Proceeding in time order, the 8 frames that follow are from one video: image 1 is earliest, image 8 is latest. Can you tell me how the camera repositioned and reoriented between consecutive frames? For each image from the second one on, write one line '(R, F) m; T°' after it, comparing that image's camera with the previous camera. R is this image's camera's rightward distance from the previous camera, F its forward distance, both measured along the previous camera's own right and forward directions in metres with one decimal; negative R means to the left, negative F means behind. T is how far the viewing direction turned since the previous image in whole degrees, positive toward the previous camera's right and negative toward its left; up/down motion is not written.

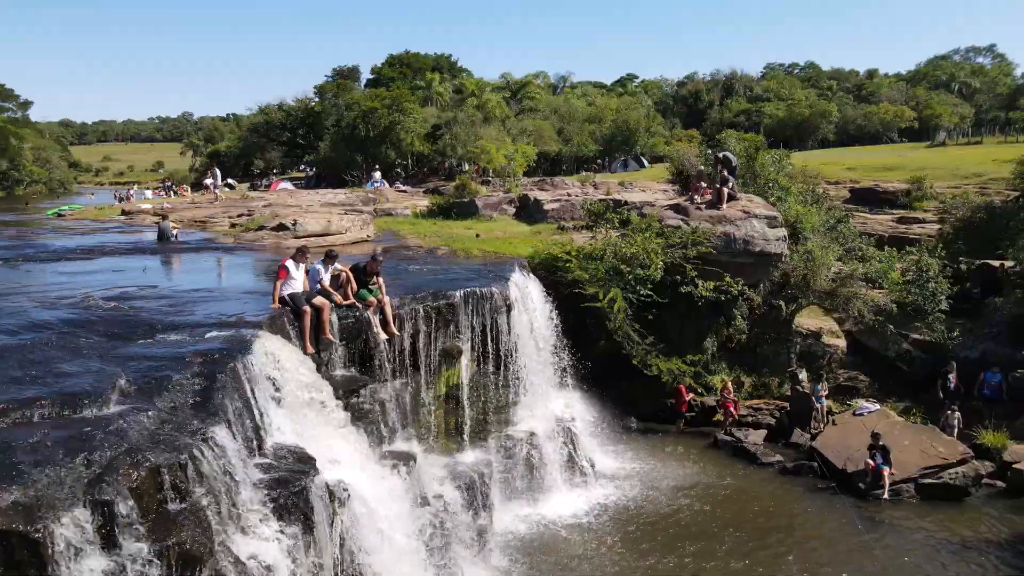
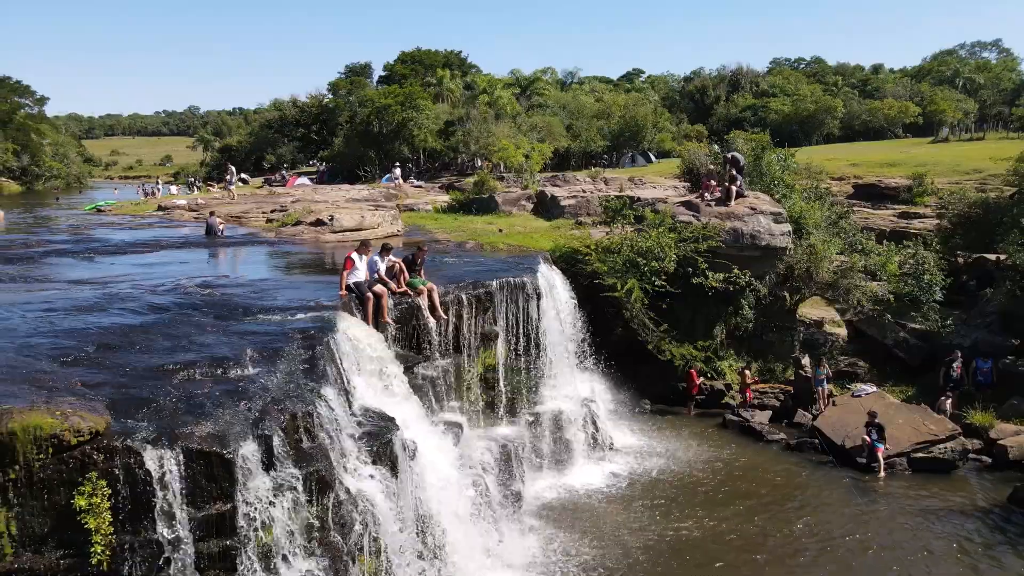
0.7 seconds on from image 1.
(-0.4, -1.2) m; 0°
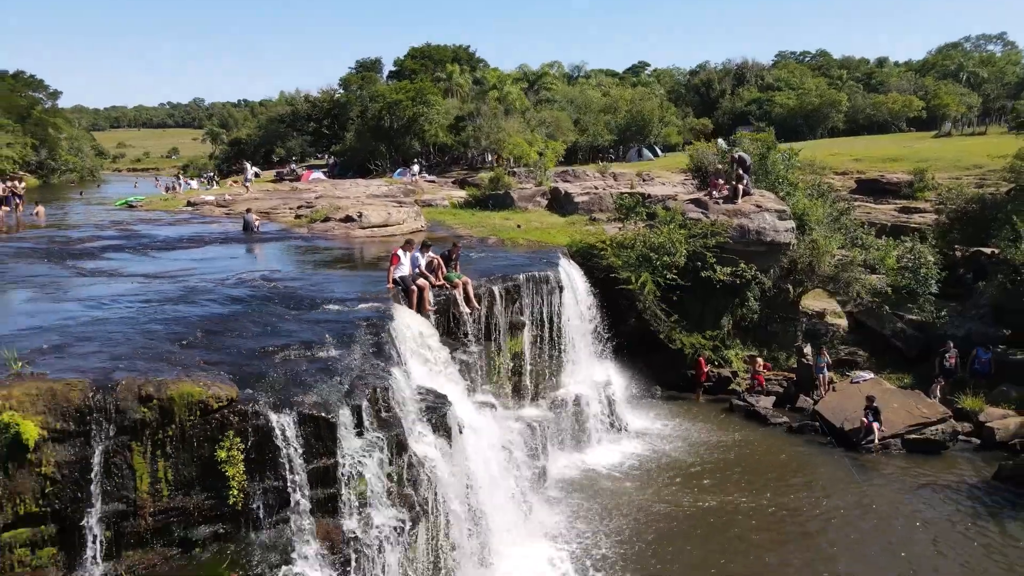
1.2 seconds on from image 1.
(-0.4, -1.1) m; 0°
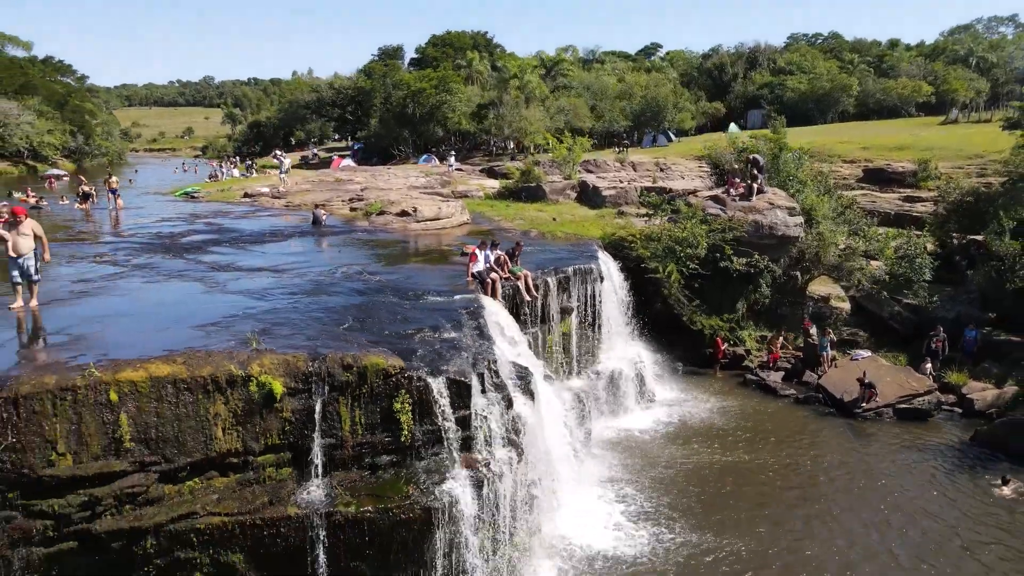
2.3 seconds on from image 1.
(-0.8, -2.4) m; -1°
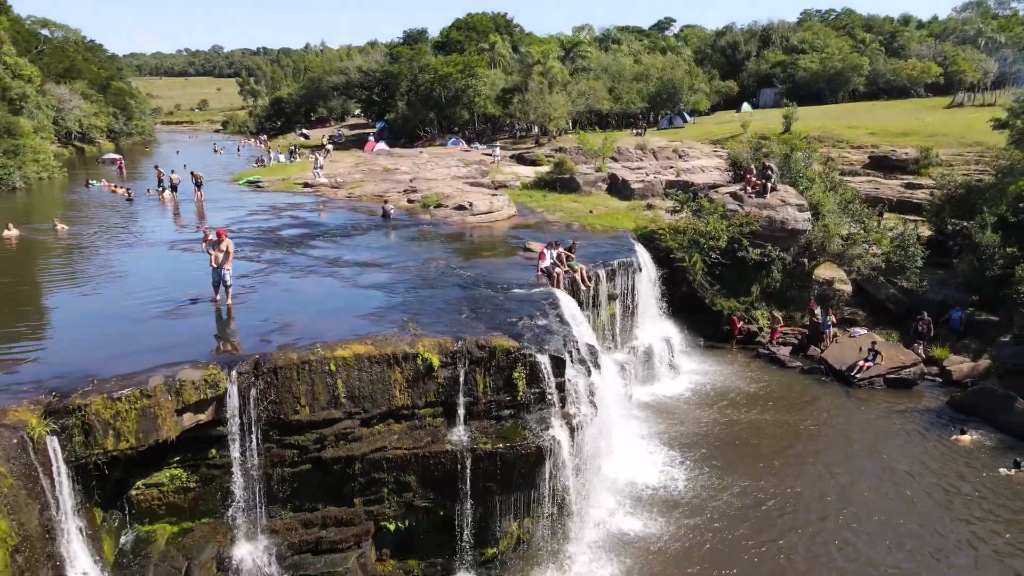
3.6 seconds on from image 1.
(-1.1, -3.2) m; -1°
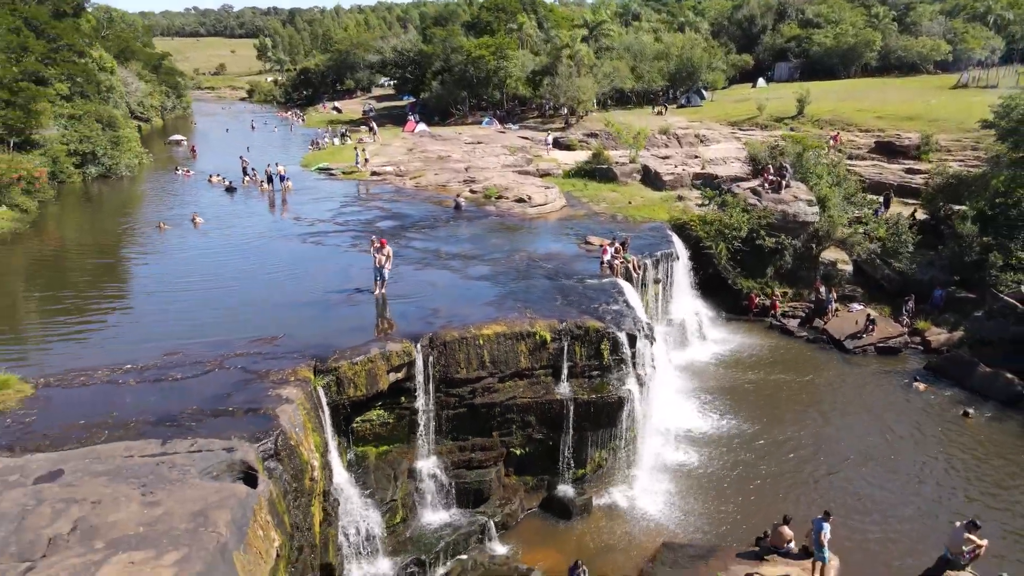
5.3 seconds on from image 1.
(-1.6, -4.5) m; -1°
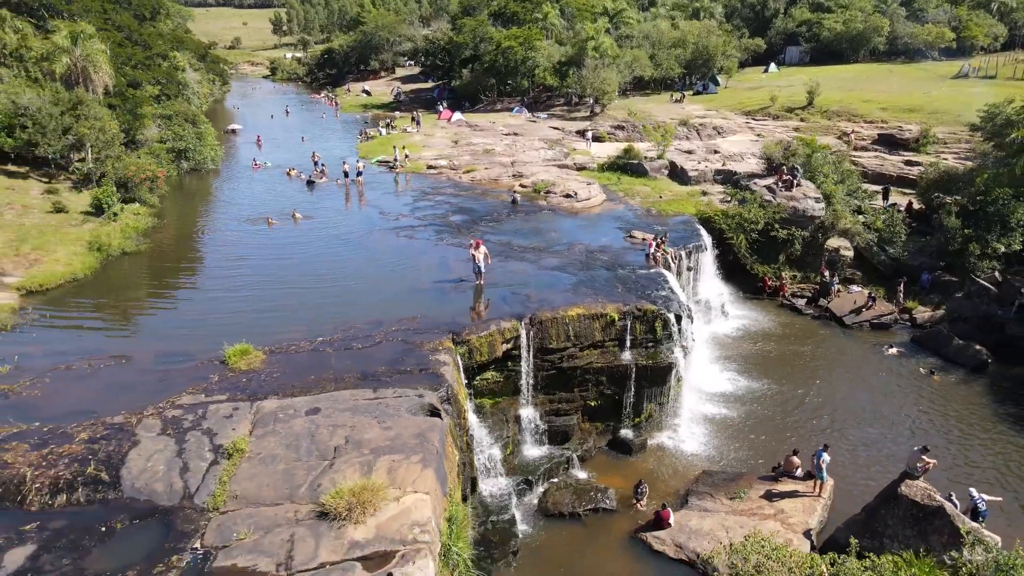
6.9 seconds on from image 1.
(-1.9, -4.8) m; 0°
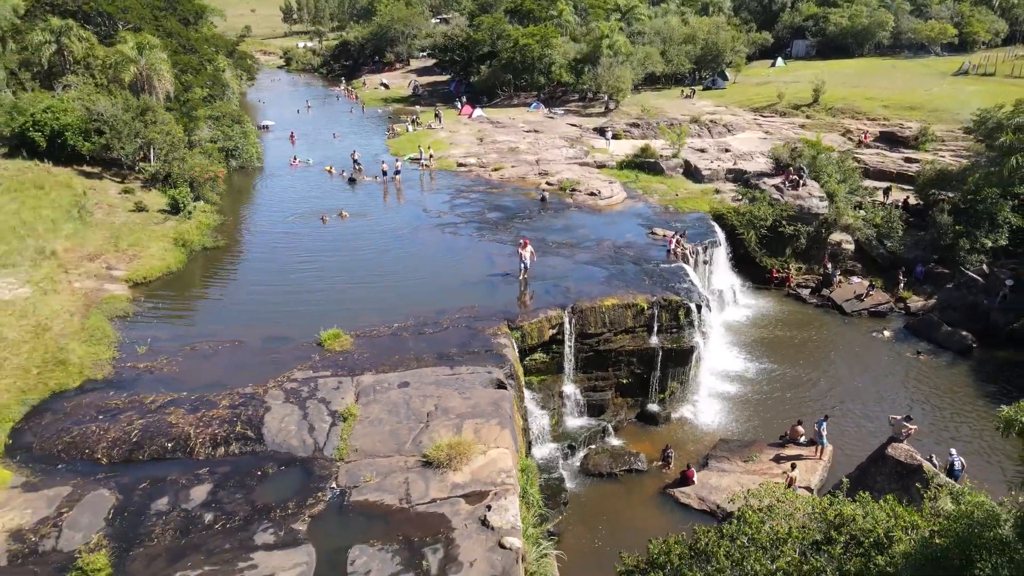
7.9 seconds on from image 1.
(-1.2, -3.1) m; 0°
